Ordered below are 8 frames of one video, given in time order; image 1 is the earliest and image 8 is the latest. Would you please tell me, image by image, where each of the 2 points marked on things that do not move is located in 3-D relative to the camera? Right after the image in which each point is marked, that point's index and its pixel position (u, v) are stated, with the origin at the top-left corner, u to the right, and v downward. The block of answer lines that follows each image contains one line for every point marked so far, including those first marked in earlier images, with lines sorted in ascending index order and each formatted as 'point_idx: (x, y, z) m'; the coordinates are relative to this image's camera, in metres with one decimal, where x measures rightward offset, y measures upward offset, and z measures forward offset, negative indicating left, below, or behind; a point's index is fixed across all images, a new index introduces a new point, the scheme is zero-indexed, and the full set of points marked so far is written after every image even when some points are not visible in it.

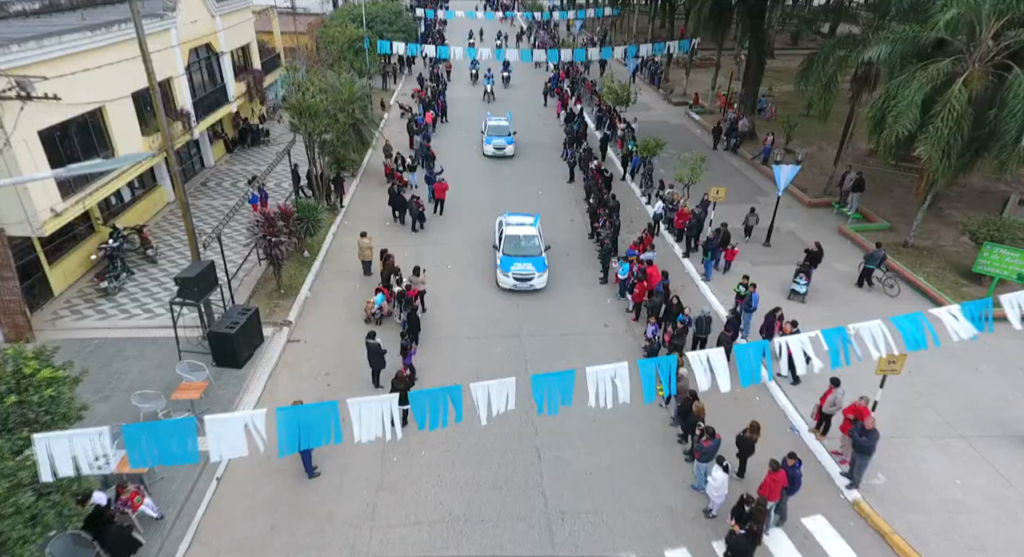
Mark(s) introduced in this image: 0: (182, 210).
0: (-6.9, +1.4, +12.1) m
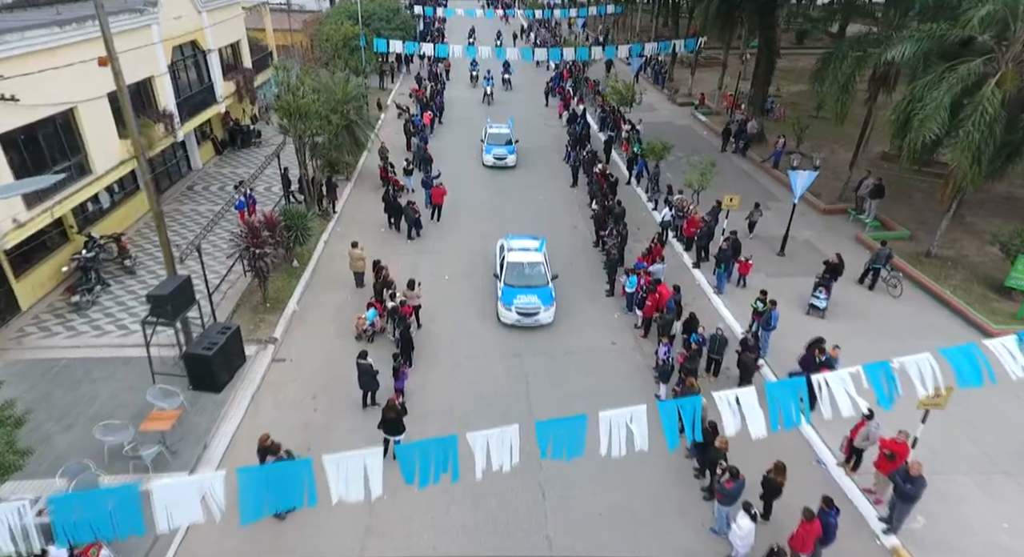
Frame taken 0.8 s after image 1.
0: (-6.9, +1.1, +11.1) m
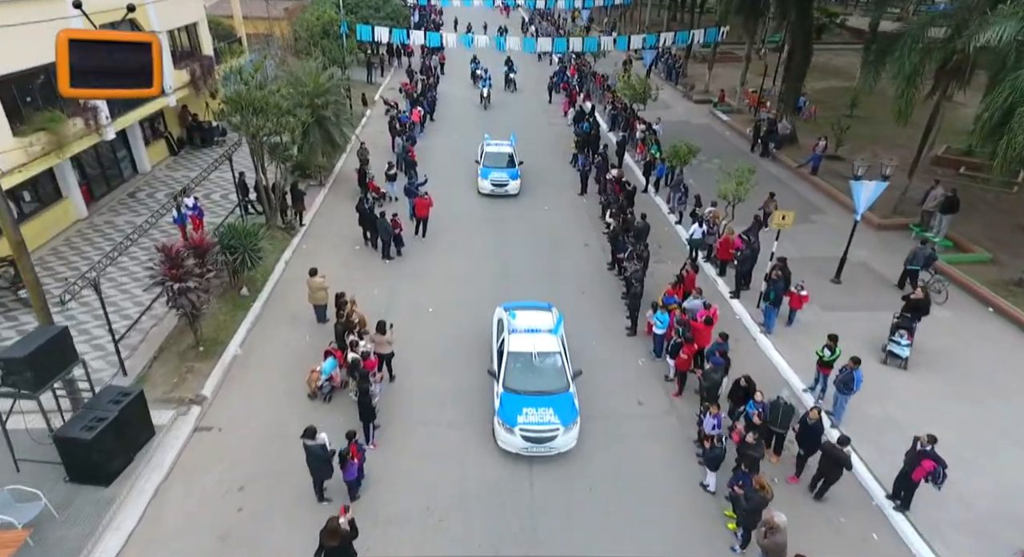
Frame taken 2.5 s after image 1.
0: (-6.9, +0.4, +8.1) m
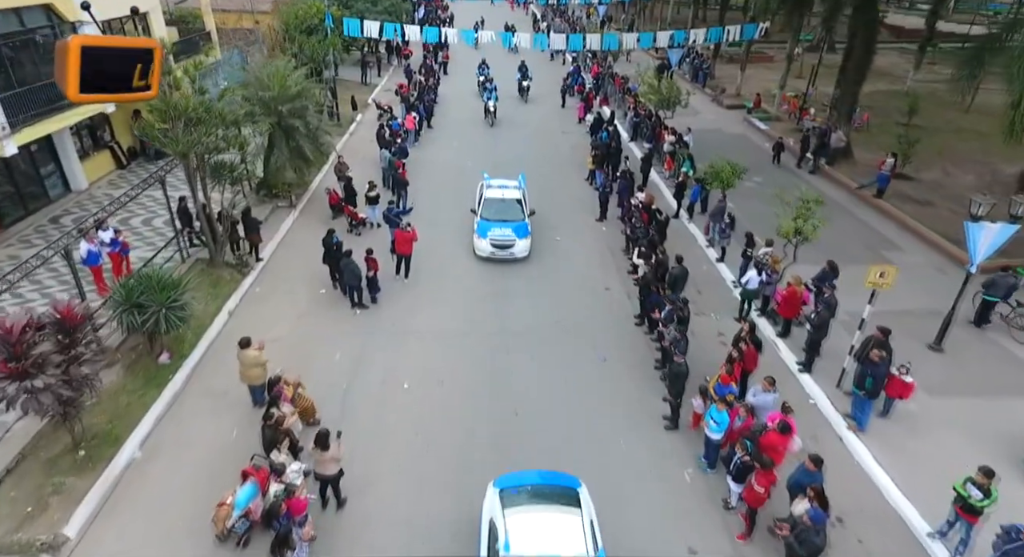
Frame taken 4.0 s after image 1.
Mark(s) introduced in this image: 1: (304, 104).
0: (-7.0, -0.7, +4.9) m
1: (-5.9, +4.9, +16.3) m
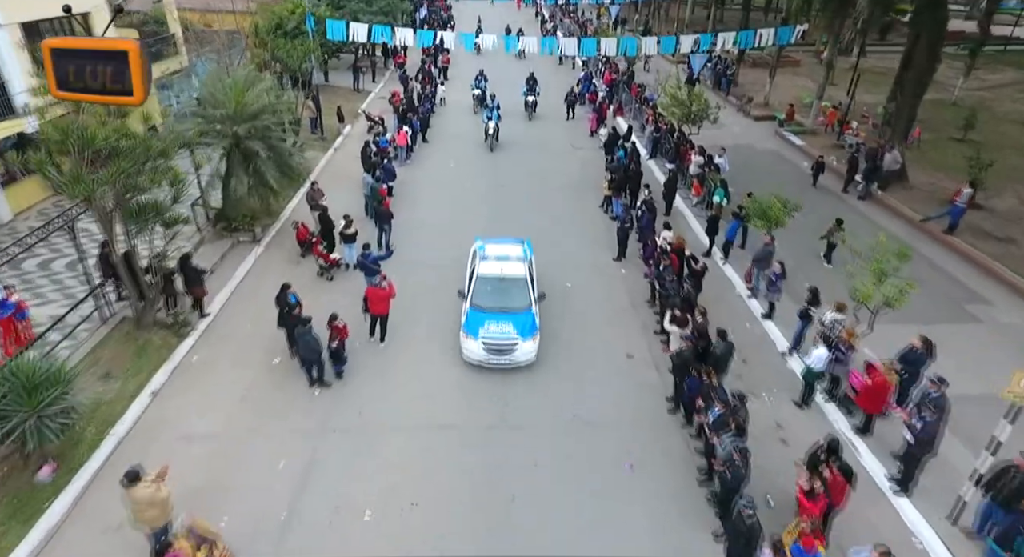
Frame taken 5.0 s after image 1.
0: (-7.0, -1.9, +2.3) m
1: (-5.8, +3.7, +13.7) m
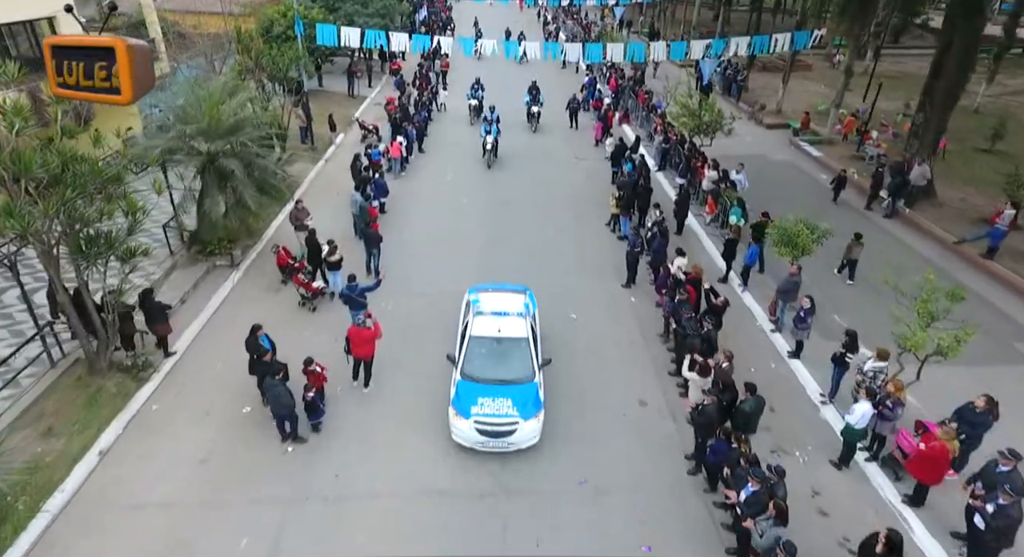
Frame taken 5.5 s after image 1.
0: (-7.1, -2.5, +1.2) m
1: (-5.8, +3.1, +12.6) m
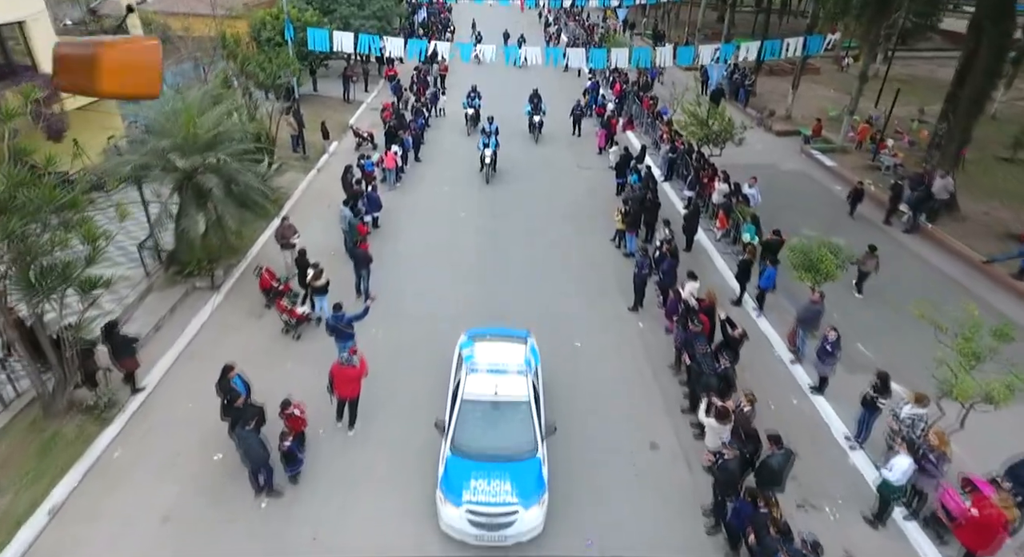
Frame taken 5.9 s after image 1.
0: (-7.1, -3.0, +0.4) m
1: (-5.8, +2.6, +11.8) m
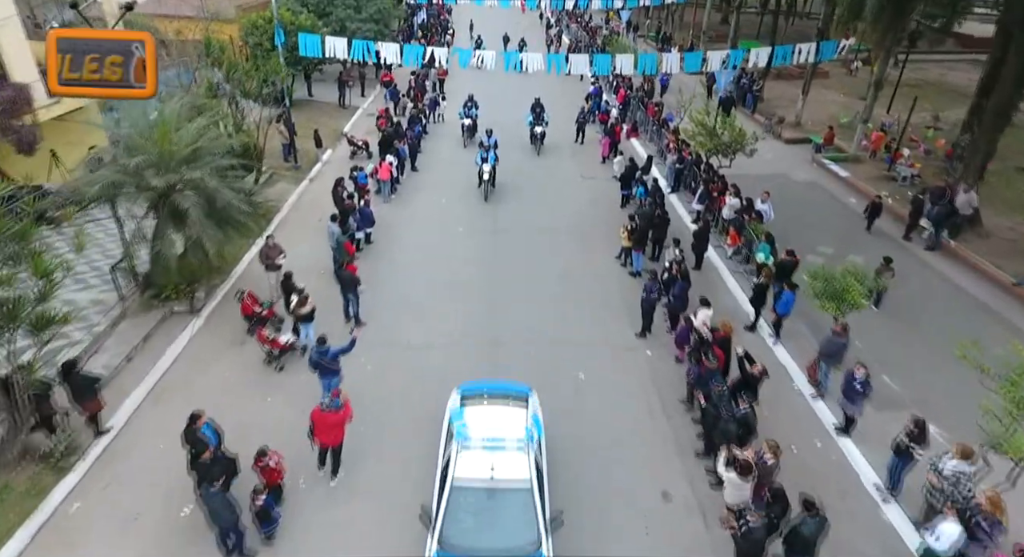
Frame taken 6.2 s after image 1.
0: (-7.1, -3.5, -0.4) m
1: (-5.8, +2.1, +11.0) m
